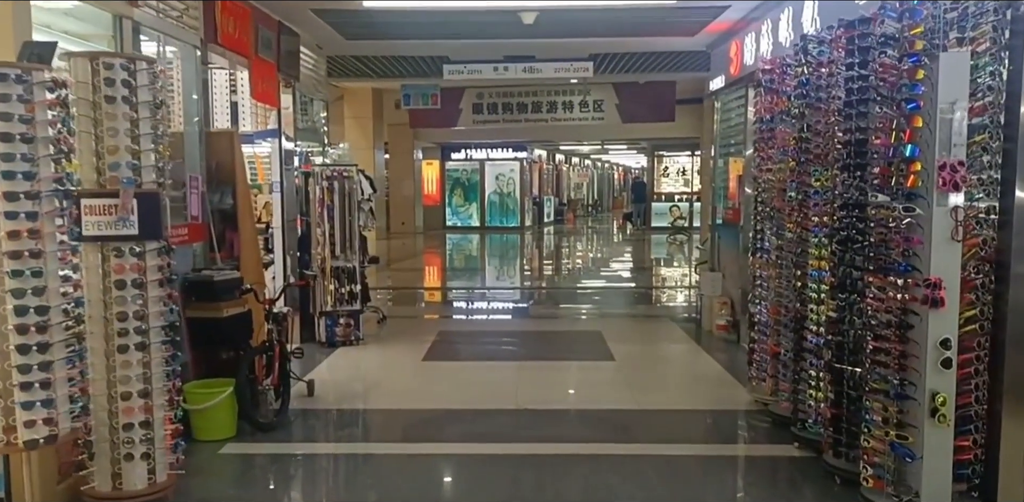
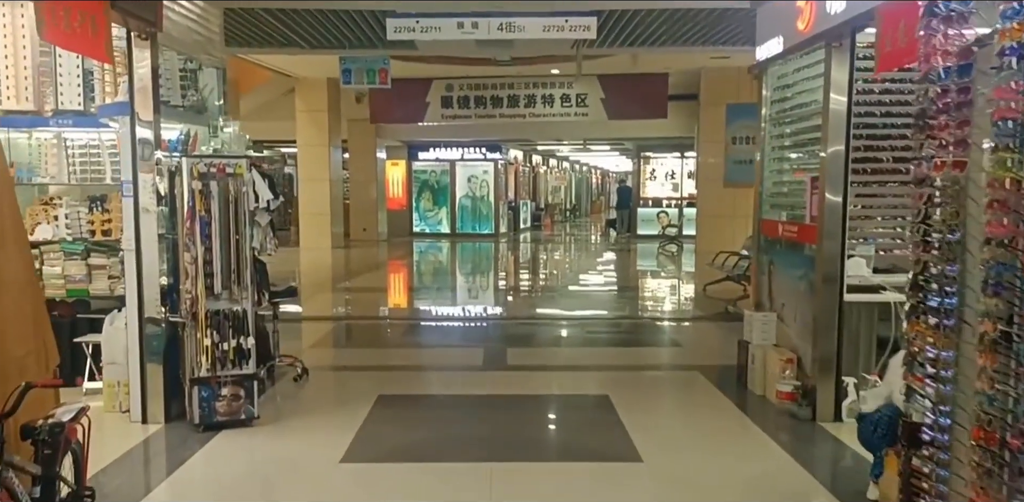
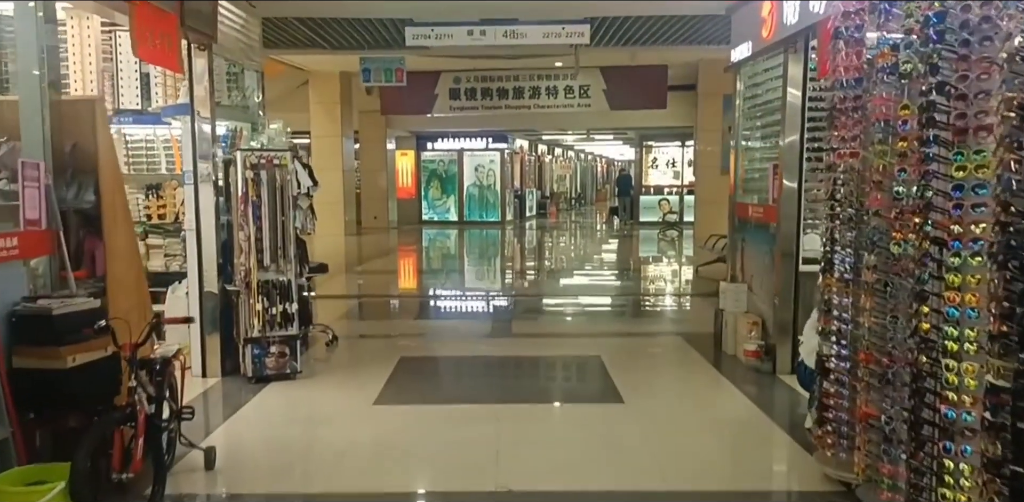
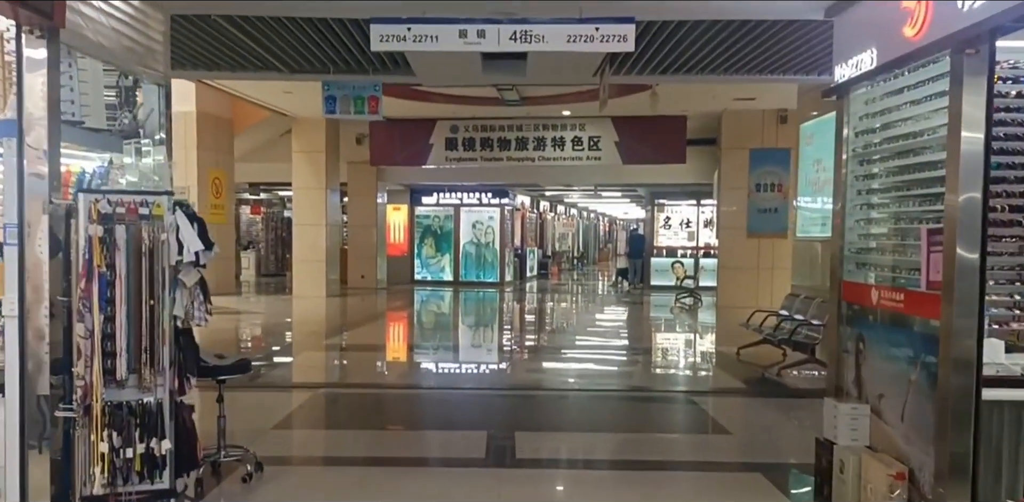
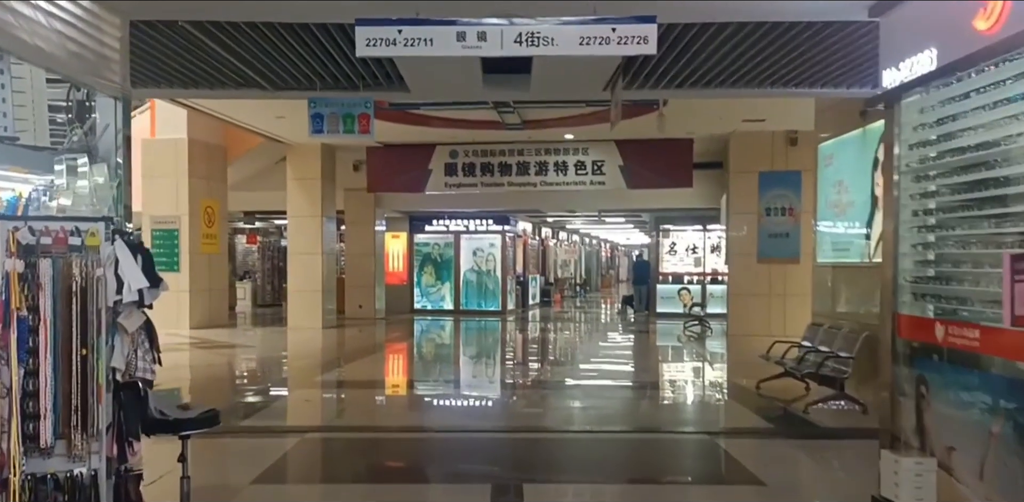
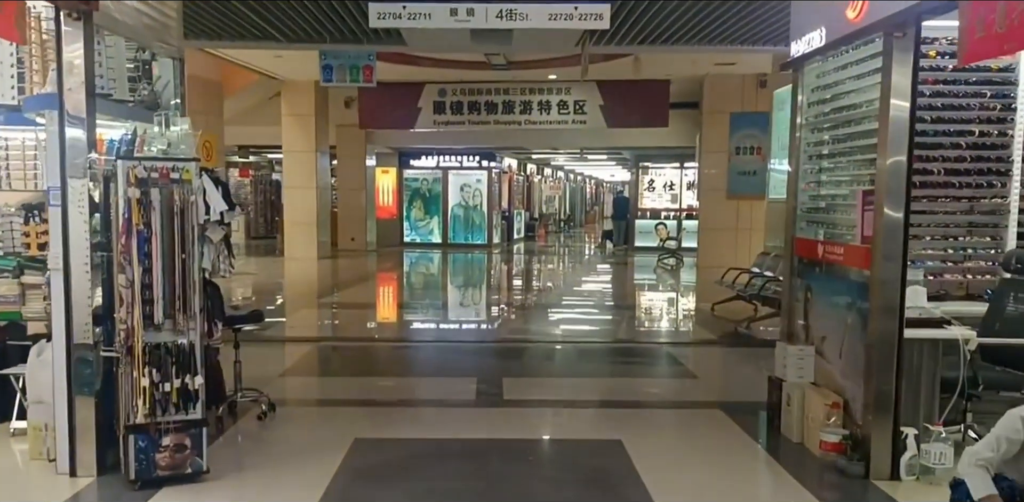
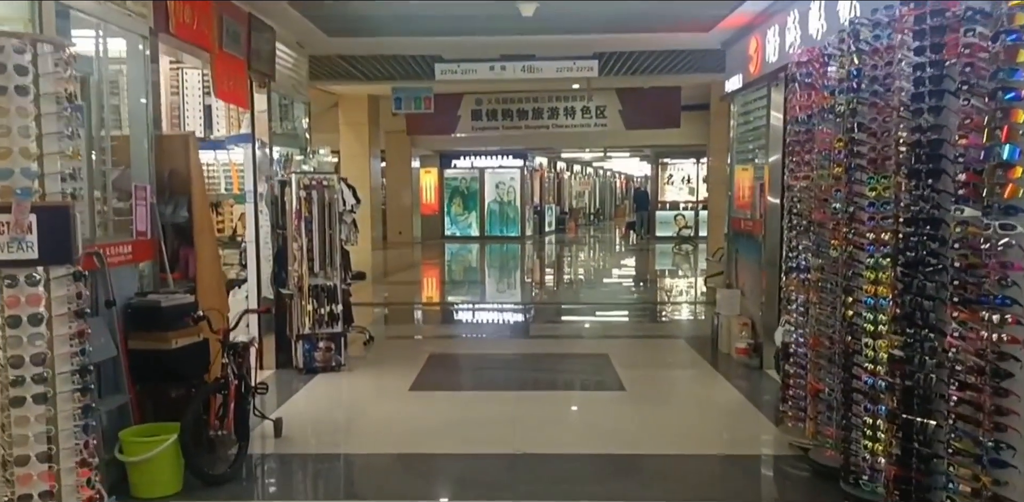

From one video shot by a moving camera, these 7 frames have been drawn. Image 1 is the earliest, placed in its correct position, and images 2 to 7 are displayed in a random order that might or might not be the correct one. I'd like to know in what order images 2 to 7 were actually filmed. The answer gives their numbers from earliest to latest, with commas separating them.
7, 3, 2, 6, 4, 5
